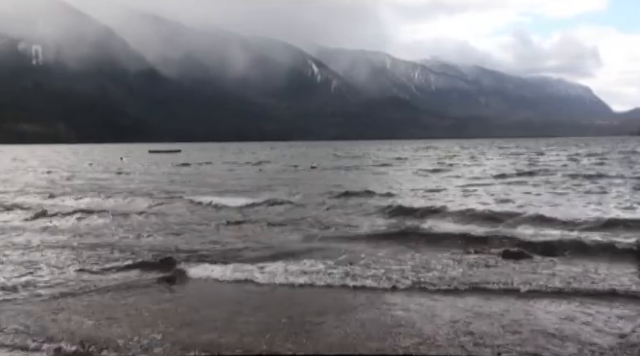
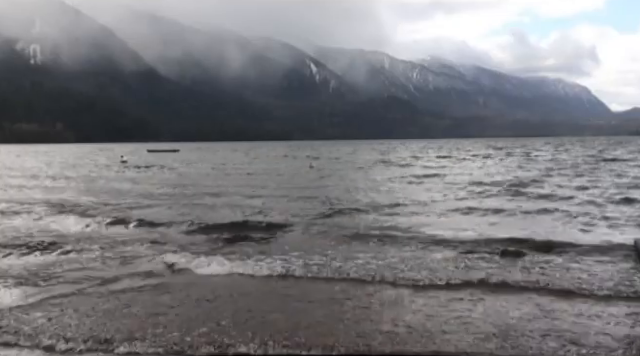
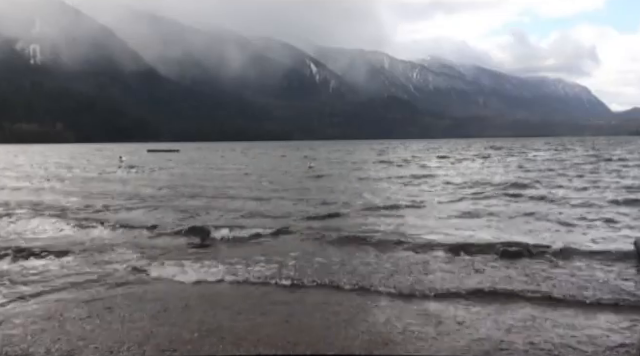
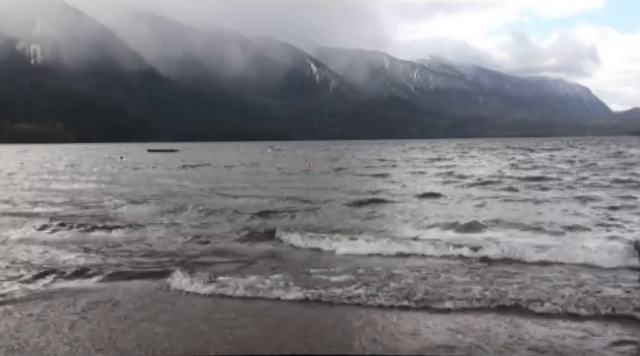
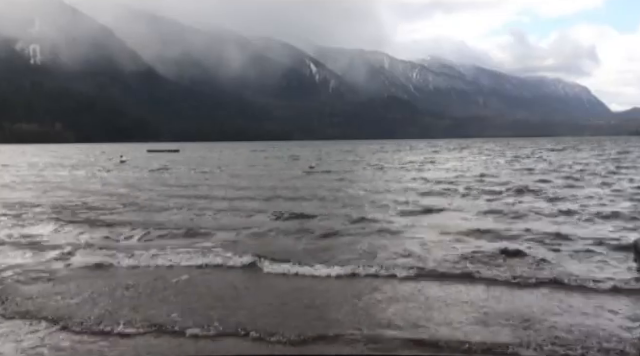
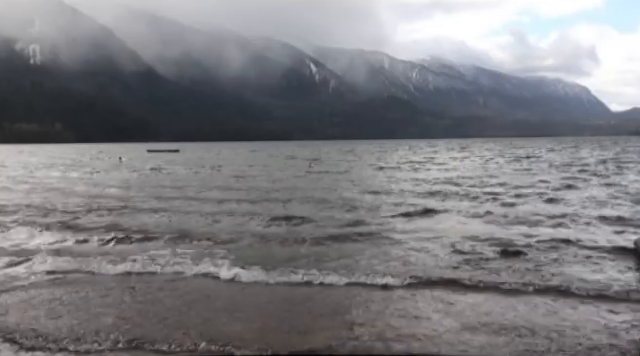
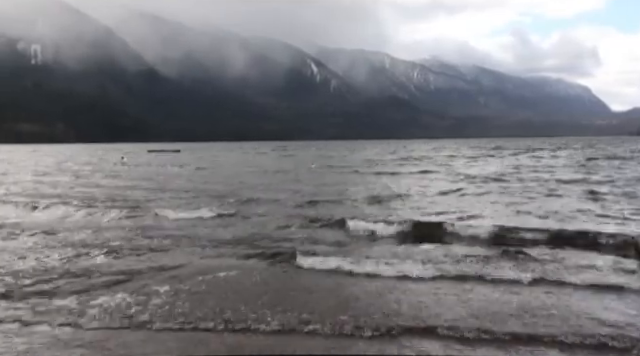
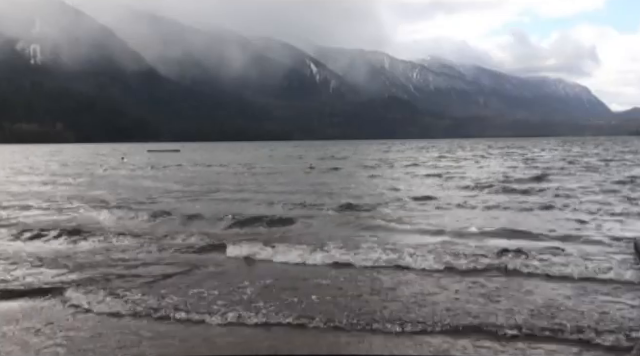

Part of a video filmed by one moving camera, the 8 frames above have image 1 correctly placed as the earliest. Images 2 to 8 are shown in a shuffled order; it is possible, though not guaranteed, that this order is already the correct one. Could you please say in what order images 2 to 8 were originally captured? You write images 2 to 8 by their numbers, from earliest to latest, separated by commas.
7, 4, 8, 2, 3, 5, 6
